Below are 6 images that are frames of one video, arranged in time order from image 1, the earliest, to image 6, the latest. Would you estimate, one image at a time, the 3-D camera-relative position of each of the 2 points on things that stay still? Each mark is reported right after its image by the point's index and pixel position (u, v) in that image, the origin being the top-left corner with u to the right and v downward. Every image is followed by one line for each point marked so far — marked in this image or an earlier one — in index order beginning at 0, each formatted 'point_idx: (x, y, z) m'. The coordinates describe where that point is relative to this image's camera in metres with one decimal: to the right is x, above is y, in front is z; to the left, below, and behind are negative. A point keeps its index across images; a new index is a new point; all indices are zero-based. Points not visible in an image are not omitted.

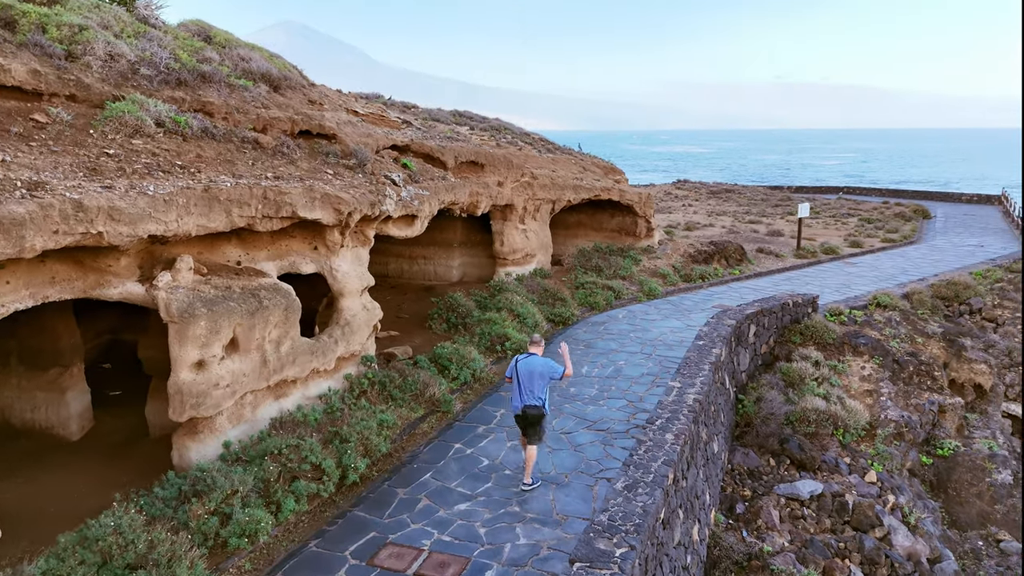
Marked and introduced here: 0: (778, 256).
0: (+6.4, +0.8, +17.8) m
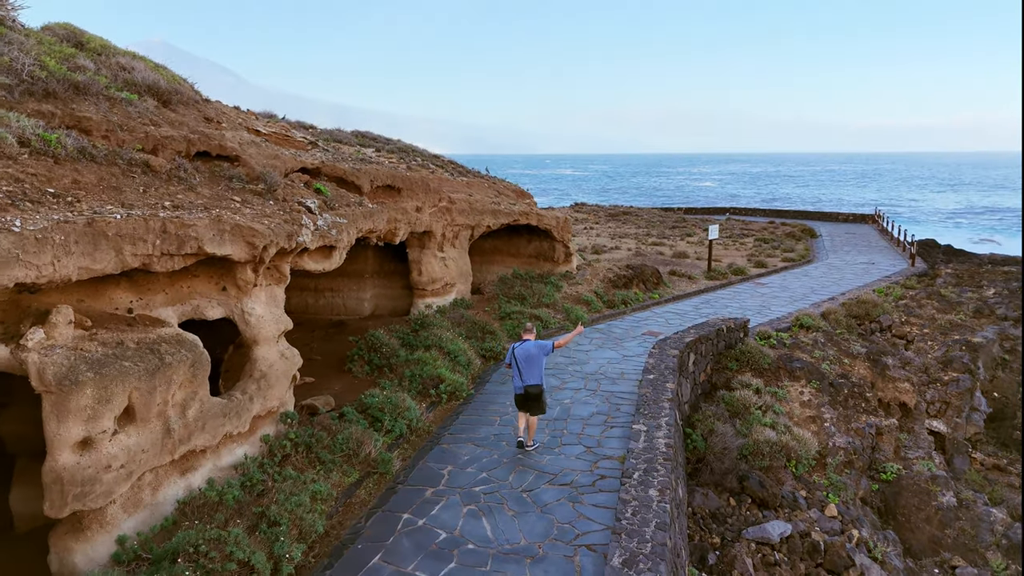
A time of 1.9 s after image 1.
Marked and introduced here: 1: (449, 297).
0: (+4.3, +0.2, +17.8) m
1: (-1.1, -0.2, +13.3) m
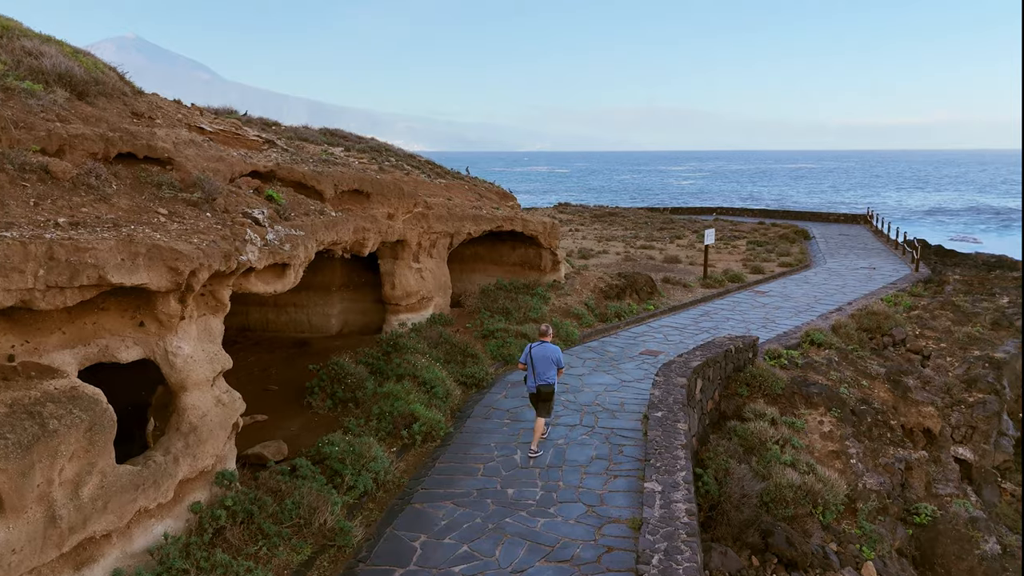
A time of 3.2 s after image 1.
0: (+3.9, 0.0, +16.6) m
1: (-1.4, -0.4, +12.0) m
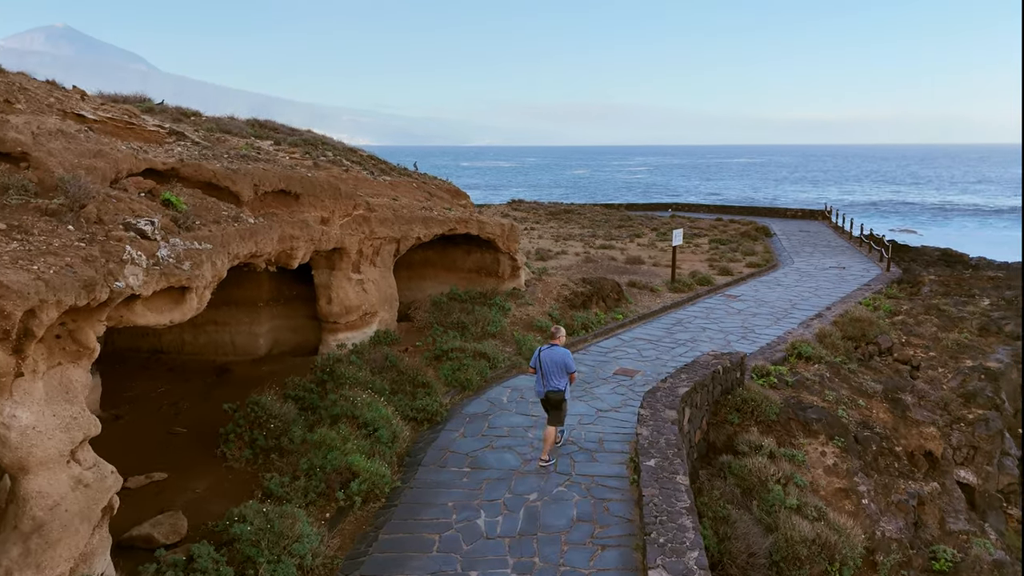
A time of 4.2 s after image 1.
0: (+3.0, -0.1, +15.4) m
1: (-2.0, -0.6, +10.5) m
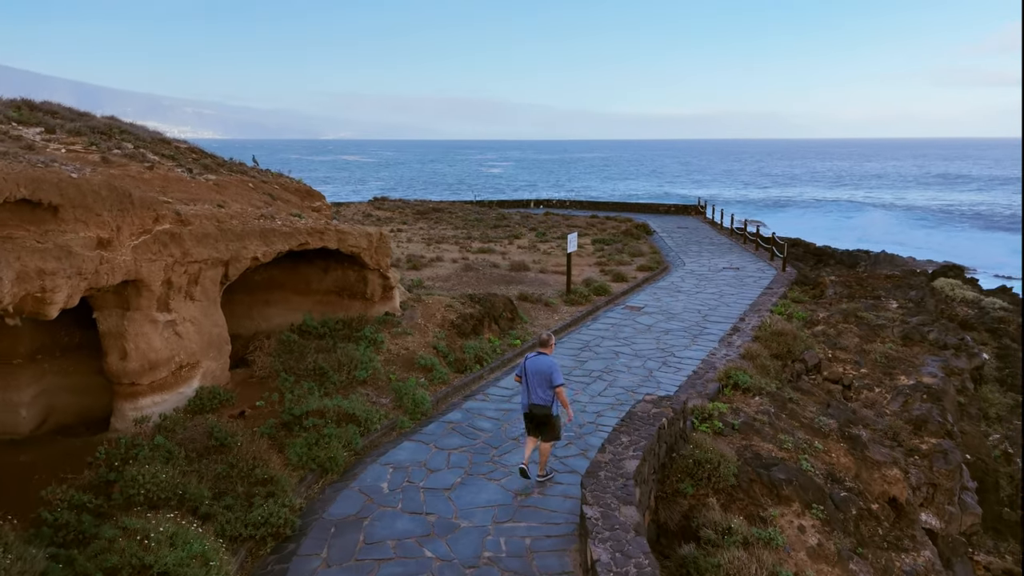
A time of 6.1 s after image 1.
0: (+0.6, -0.3, +13.3) m
1: (-3.4, -1.1, +7.6) m
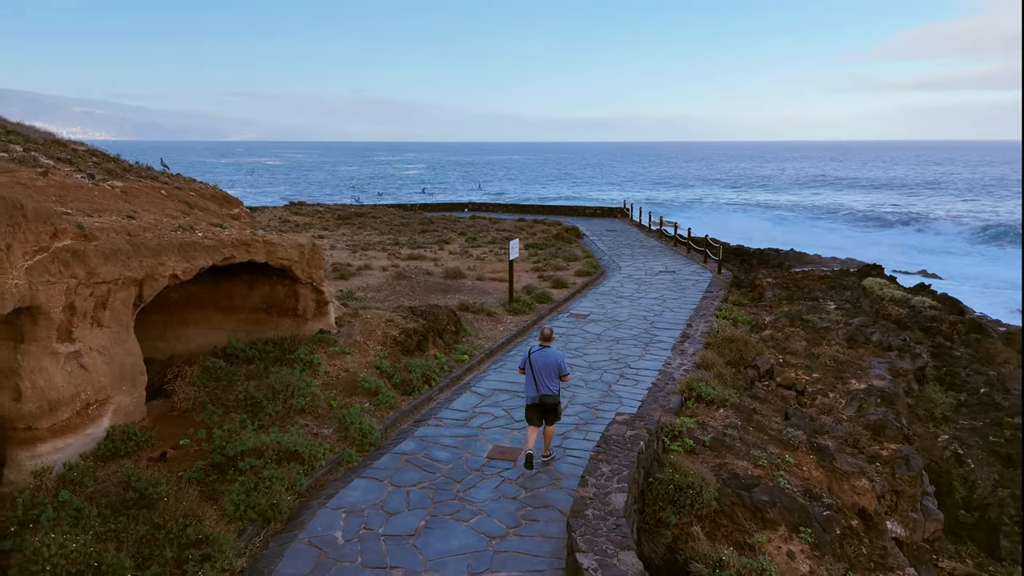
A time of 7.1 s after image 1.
0: (-0.4, -0.5, +12.7) m
1: (-3.7, -1.3, +6.5) m
